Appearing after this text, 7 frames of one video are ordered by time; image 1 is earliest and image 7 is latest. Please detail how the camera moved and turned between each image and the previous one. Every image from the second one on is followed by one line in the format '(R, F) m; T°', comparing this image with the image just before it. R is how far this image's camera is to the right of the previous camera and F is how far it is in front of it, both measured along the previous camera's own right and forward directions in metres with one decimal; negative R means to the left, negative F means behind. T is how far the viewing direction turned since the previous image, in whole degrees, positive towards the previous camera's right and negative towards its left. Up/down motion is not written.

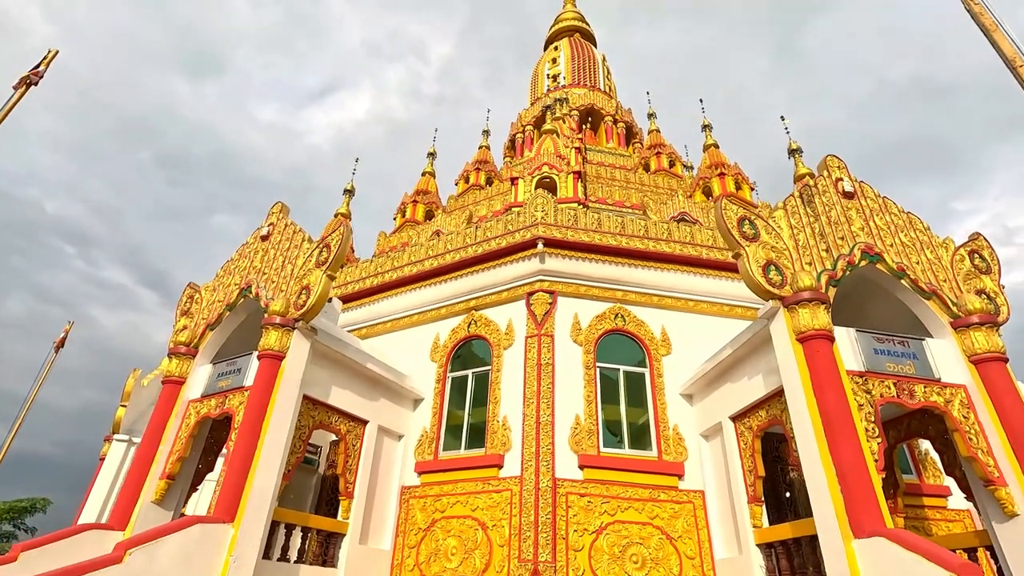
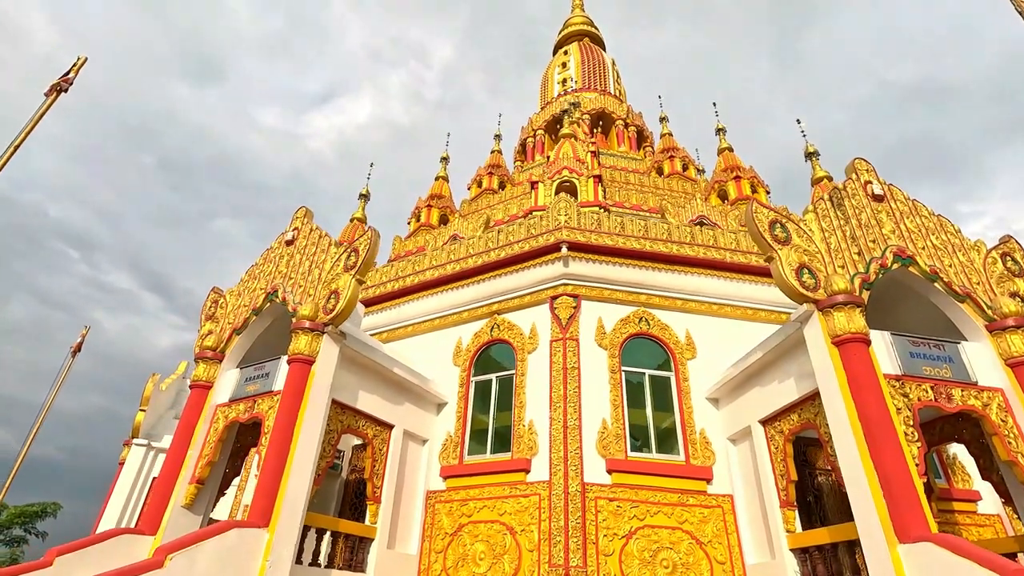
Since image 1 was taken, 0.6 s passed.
(-0.3, 0.0) m; 0°
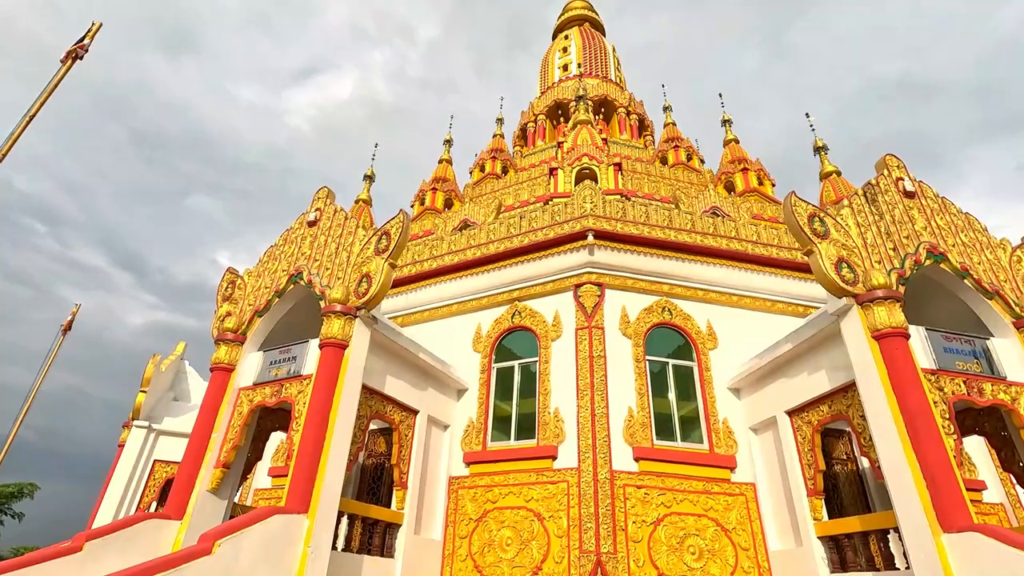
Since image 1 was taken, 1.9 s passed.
(-0.6, +0.1) m; +2°
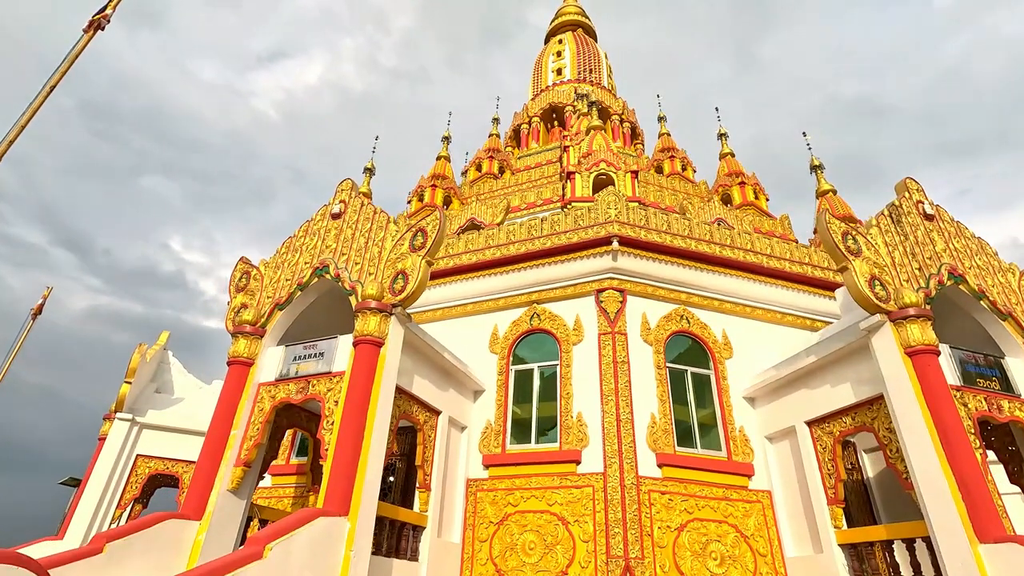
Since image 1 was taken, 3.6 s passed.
(-0.8, +0.1) m; +4°
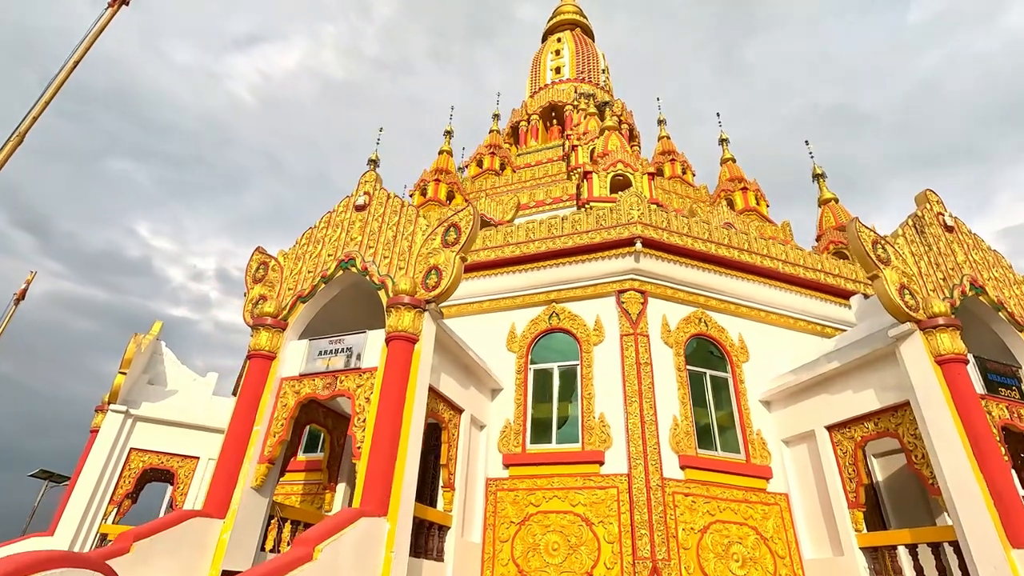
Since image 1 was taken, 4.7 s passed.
(-0.6, +0.1) m; +3°
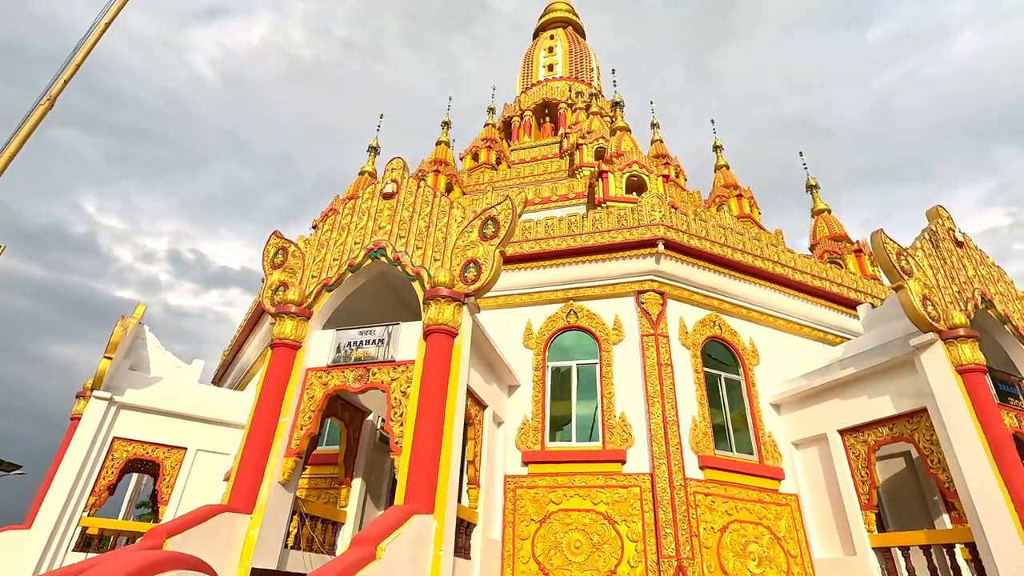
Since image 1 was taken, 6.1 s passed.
(-0.8, +0.1) m; +4°
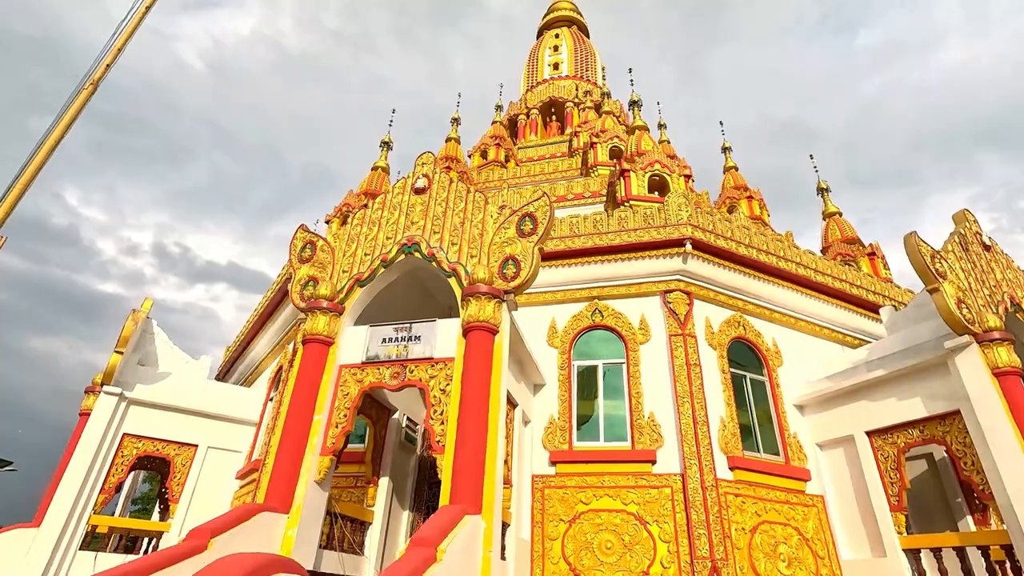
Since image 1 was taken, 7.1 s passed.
(-0.5, +0.1) m; +1°
